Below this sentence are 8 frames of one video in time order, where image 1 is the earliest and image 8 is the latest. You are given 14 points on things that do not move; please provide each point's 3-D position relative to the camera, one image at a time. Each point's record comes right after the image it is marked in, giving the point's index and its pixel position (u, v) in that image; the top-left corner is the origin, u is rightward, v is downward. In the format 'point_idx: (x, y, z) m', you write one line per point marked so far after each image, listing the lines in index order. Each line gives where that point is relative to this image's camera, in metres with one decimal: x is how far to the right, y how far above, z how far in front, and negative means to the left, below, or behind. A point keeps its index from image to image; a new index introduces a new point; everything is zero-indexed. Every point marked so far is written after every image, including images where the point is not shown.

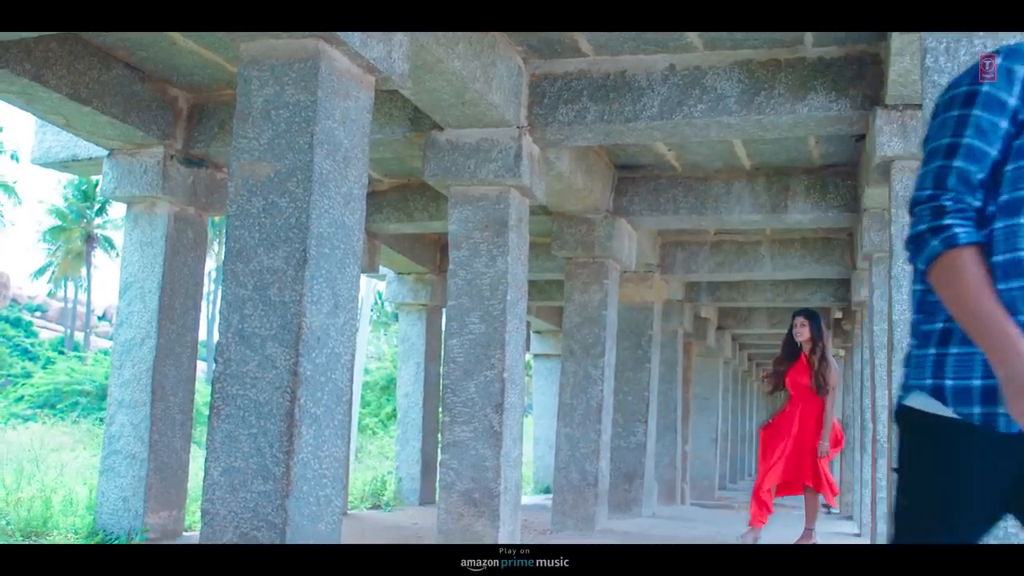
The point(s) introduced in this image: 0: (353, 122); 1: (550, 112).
0: (-0.6, +0.6, +4.1) m
1: (+0.2, +1.0, +6.3) m
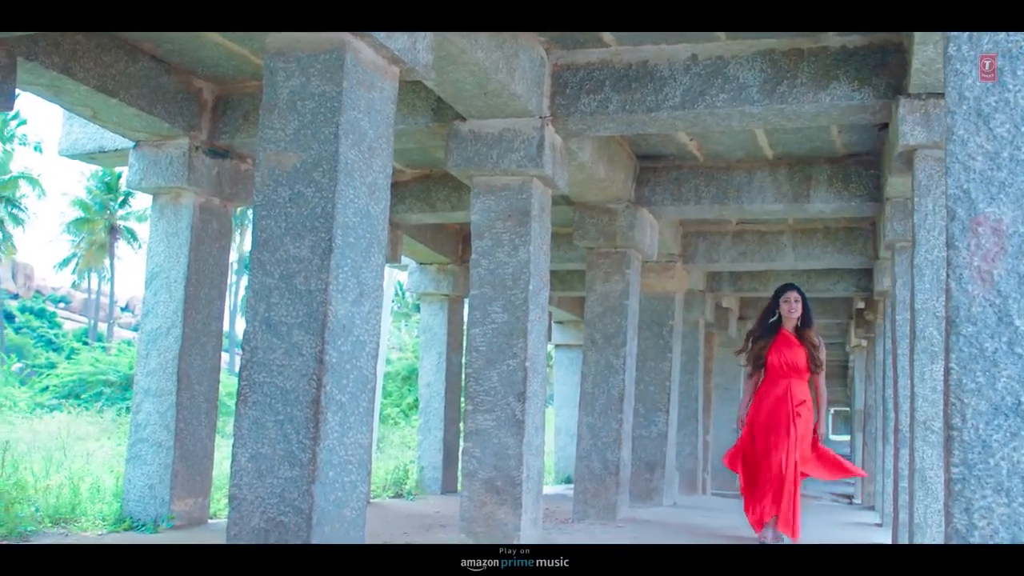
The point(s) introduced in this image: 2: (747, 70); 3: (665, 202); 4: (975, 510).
0: (-0.5, +0.7, +4.2) m
1: (+0.4, +1.1, +6.3) m
2: (+1.3, +1.2, +6.0) m
3: (+1.2, +0.7, +8.7) m
4: (+1.3, -0.6, +3.1) m
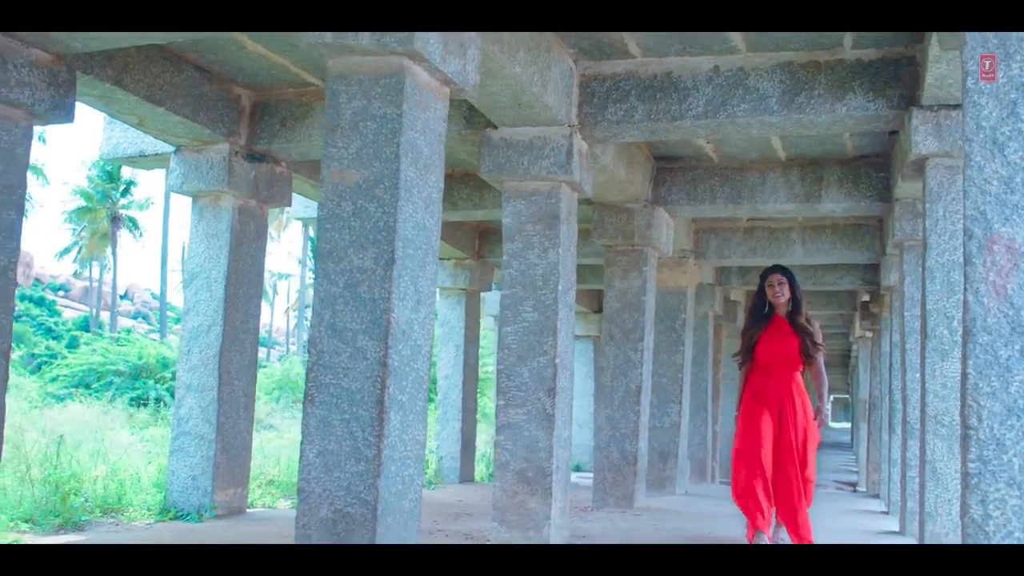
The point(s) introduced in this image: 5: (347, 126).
0: (-0.3, +0.6, +4.5) m
1: (+0.5, +1.1, +6.6) m
2: (+1.5, +1.2, +6.3) m
3: (+1.4, +0.7, +9.0) m
4: (+1.5, -0.7, +3.4) m
5: (-0.7, +0.6, +4.3) m
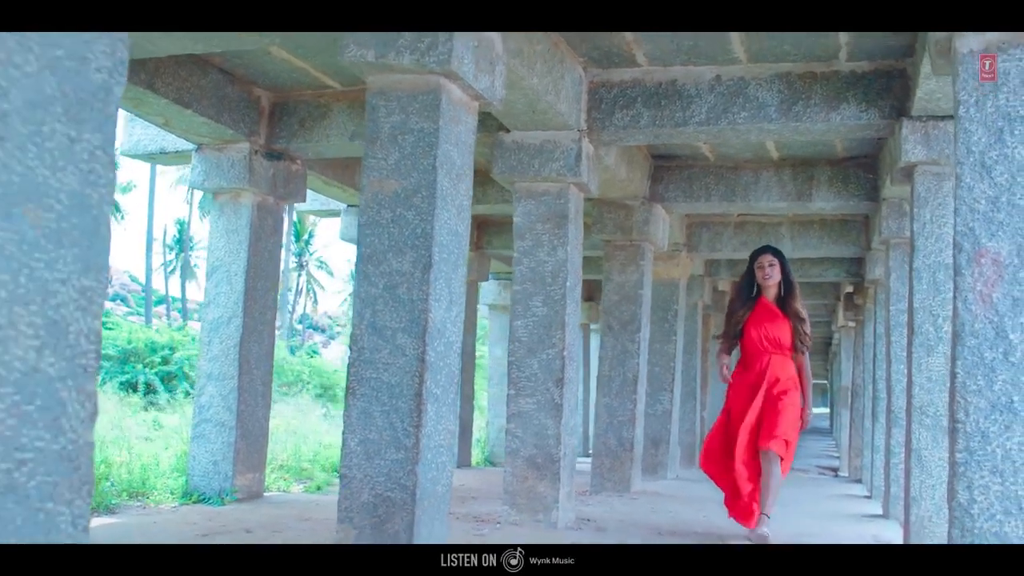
0: (-0.2, +0.6, +4.8) m
1: (+0.6, +1.1, +7.0) m
2: (+1.6, +1.2, +6.7) m
3: (+1.4, +0.8, +9.4) m
4: (+1.6, -0.7, +3.8) m
5: (-0.5, +0.6, +4.7) m
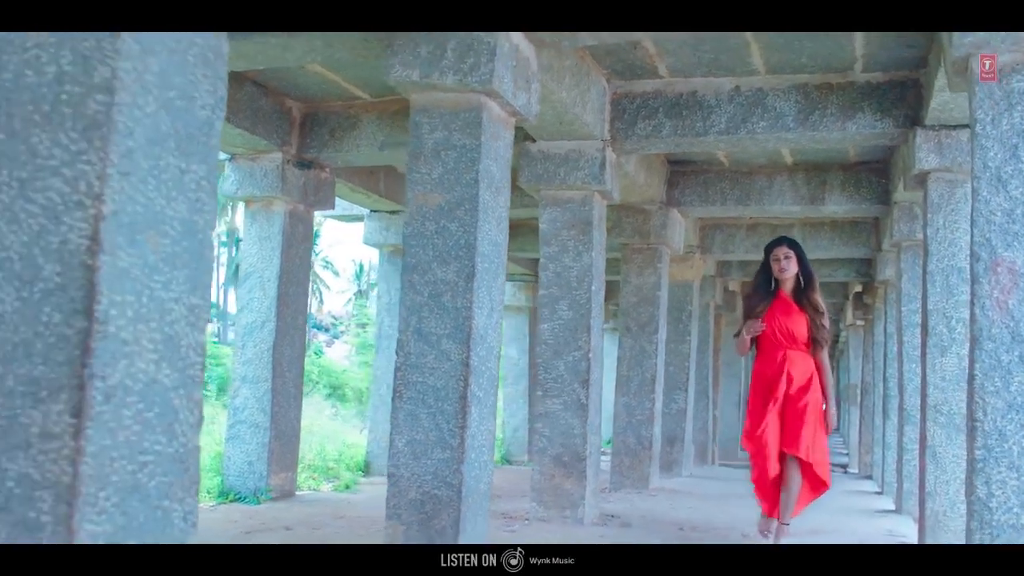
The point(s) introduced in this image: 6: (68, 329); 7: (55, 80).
0: (0.0, +0.6, +5.1) m
1: (+0.8, +1.1, +7.2) m
2: (+1.7, +1.2, +7.0) m
3: (+1.6, +0.8, +9.6) m
4: (+1.8, -0.7, +4.0) m
5: (-0.4, +0.6, +4.9) m
6: (-0.9, -0.1, +2.3) m
7: (-1.0, +0.5, +2.4) m
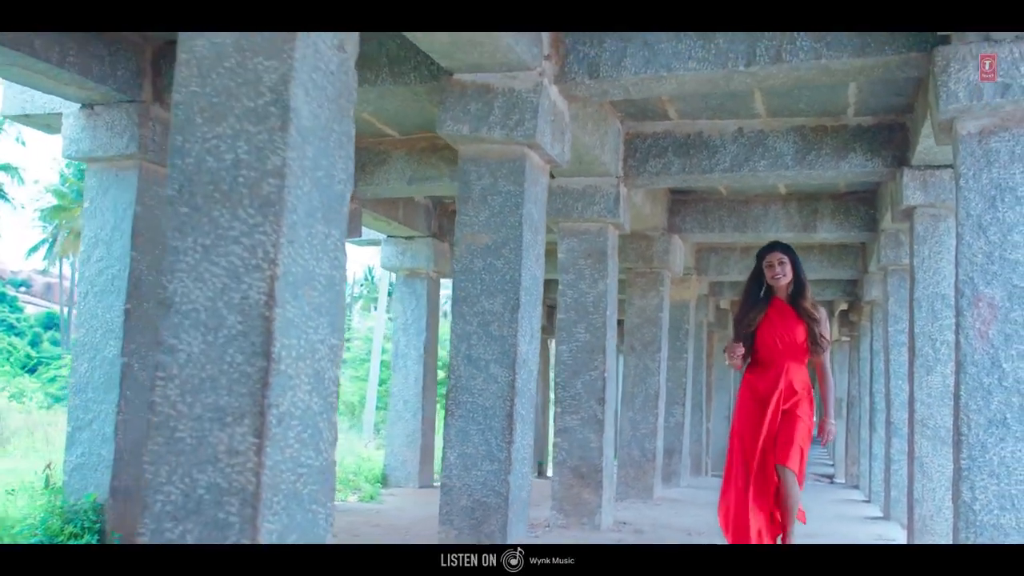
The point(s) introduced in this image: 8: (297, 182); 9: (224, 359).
0: (+0.1, +0.5, +5.7) m
1: (+0.9, +0.9, +7.9) m
2: (+1.9, +1.0, +7.6) m
3: (+1.7, +0.6, +10.3) m
4: (+2.0, -0.9, +4.7) m
5: (-0.2, +0.4, +5.5) m
6: (-0.7, -0.2, +2.9) m
7: (-0.8, +0.3, +3.0) m
8: (-0.6, +0.3, +3.0) m
9: (-0.8, -0.2, +3.0) m
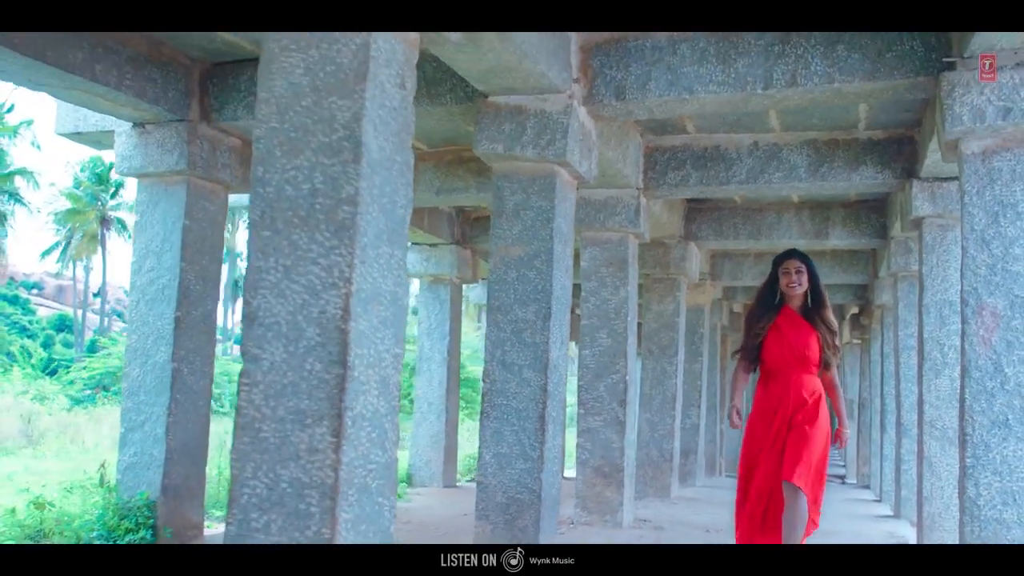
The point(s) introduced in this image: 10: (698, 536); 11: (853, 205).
0: (+0.3, +0.4, +6.0) m
1: (+1.1, +0.8, +8.2) m
2: (+2.1, +1.0, +8.0) m
3: (+1.9, +0.5, +10.6) m
4: (+2.2, -0.9, +5.0) m
5: (0.0, +0.4, +5.9) m
6: (-0.6, -0.3, +3.3) m
7: (-0.6, +0.3, +3.4) m
8: (-0.4, +0.2, +3.4) m
9: (-0.6, -0.2, +3.3) m
10: (+1.4, -1.8, +8.1) m
11: (+3.2, +0.8, +10.4) m
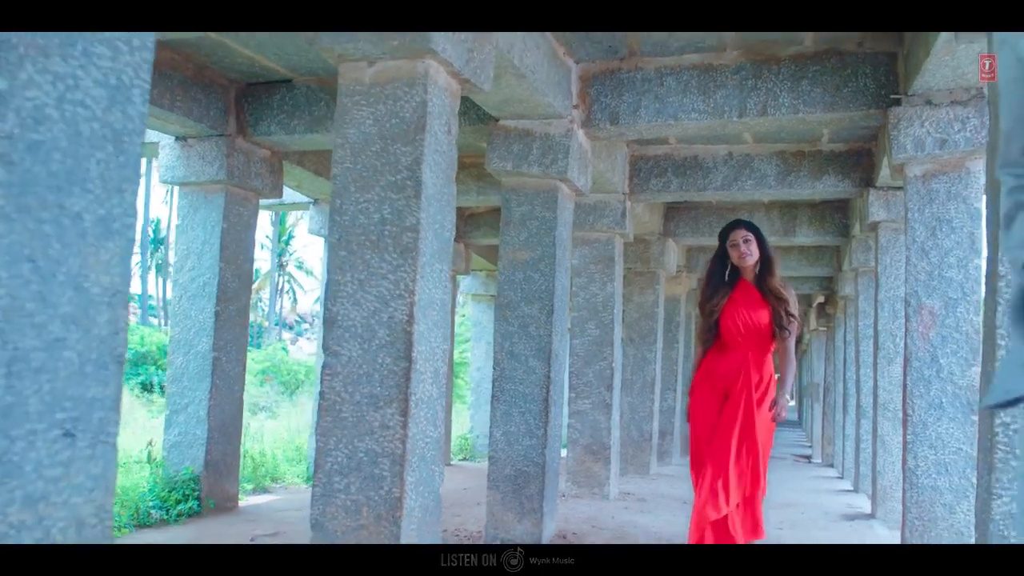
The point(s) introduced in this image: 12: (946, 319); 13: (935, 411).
0: (+0.4, +0.4, +6.9) m
1: (+1.1, +0.9, +9.1) m
2: (+2.1, +1.0, +8.9) m
3: (+1.8, +0.6, +11.5) m
4: (+2.2, -0.9, +5.9) m
5: (0.0, +0.4, +6.7) m
6: (-0.4, -0.3, +4.1) m
7: (-0.5, +0.3, +4.2) m
8: (-0.3, +0.2, +4.2) m
9: (-0.5, -0.3, +4.2) m
10: (+1.4, -1.8, +9.1) m
11: (+3.2, +0.9, +11.3) m
12: (+2.4, -0.2, +5.9) m
13: (+2.3, -0.7, +5.9) m
